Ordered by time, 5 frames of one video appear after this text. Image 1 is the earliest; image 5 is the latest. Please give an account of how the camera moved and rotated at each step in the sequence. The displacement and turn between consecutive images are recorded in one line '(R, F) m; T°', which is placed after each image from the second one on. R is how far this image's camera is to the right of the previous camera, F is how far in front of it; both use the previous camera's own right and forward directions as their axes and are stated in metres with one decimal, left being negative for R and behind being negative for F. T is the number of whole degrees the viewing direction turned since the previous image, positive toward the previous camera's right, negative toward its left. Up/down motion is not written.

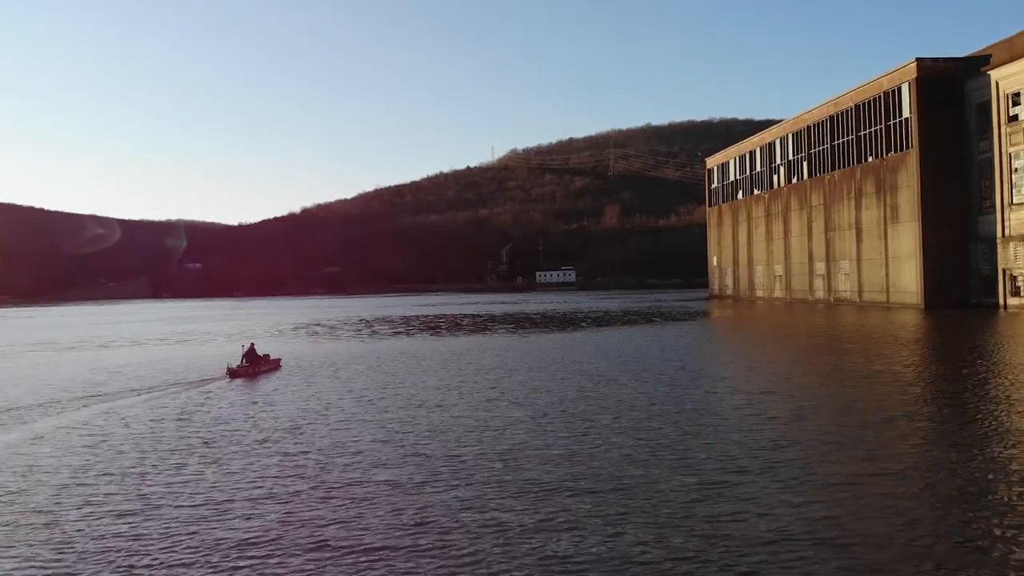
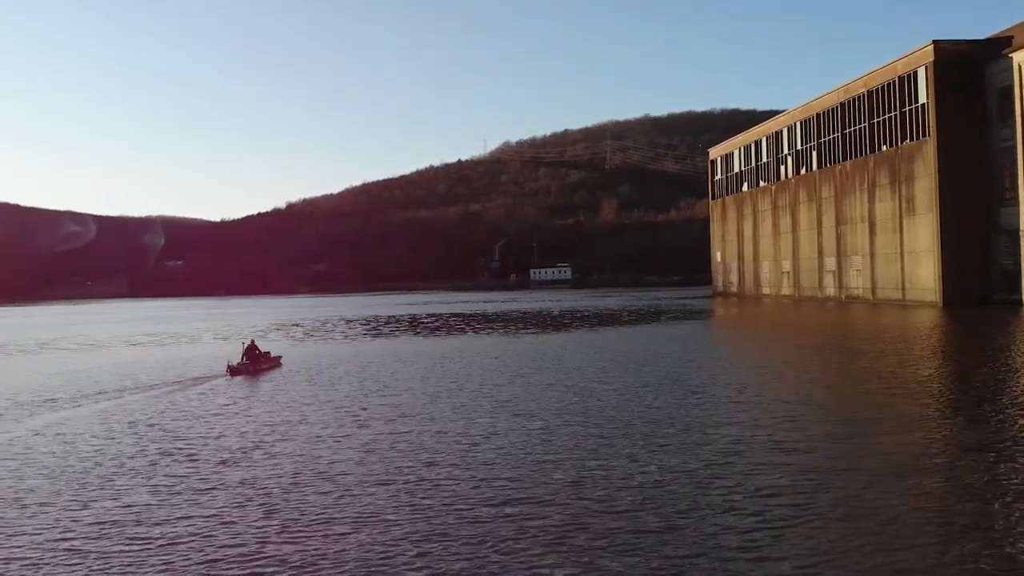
(0.0, +2.3) m; 0°
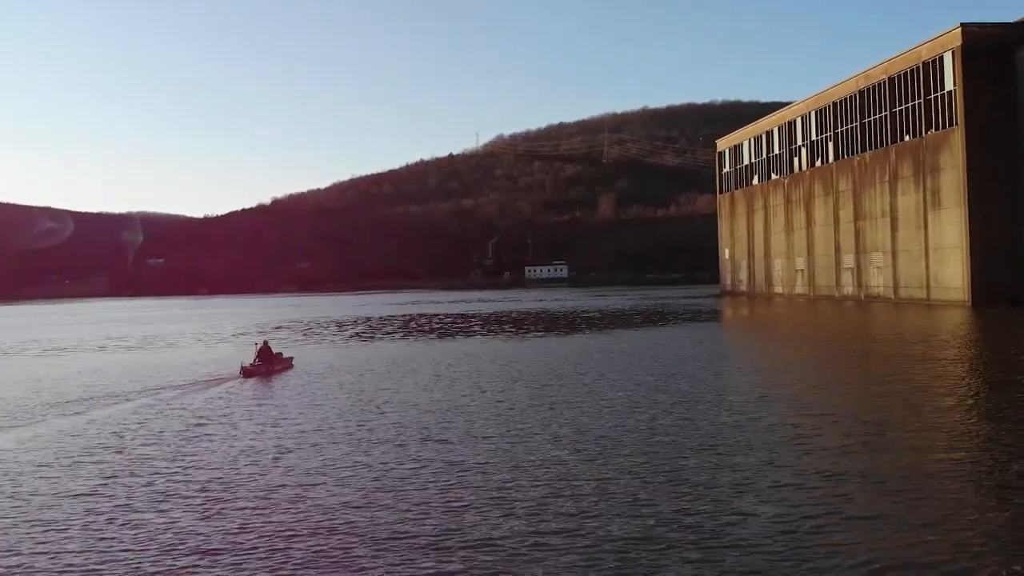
(-0.6, +2.3) m; +1°
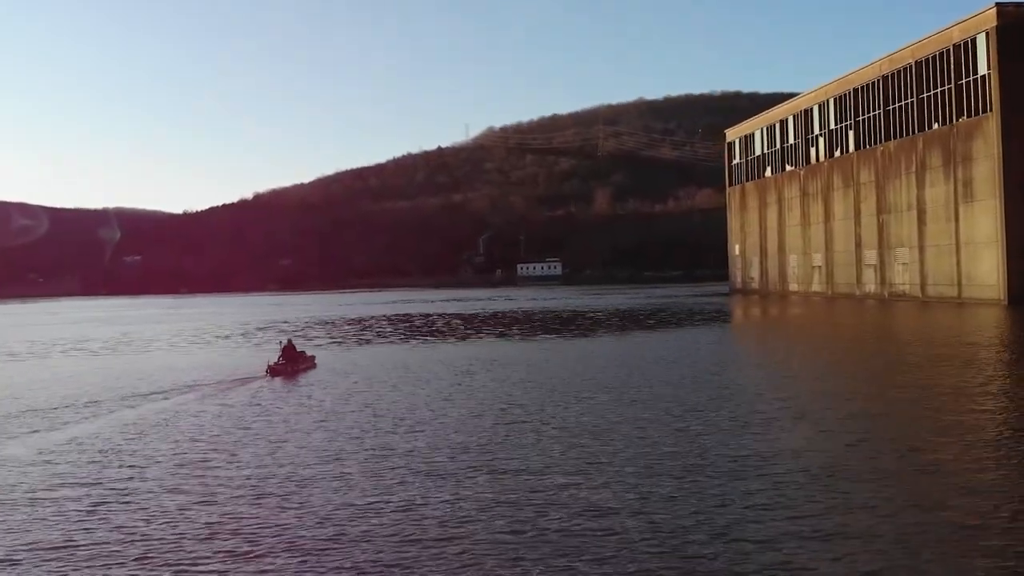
(-0.9, +2.4) m; +1°
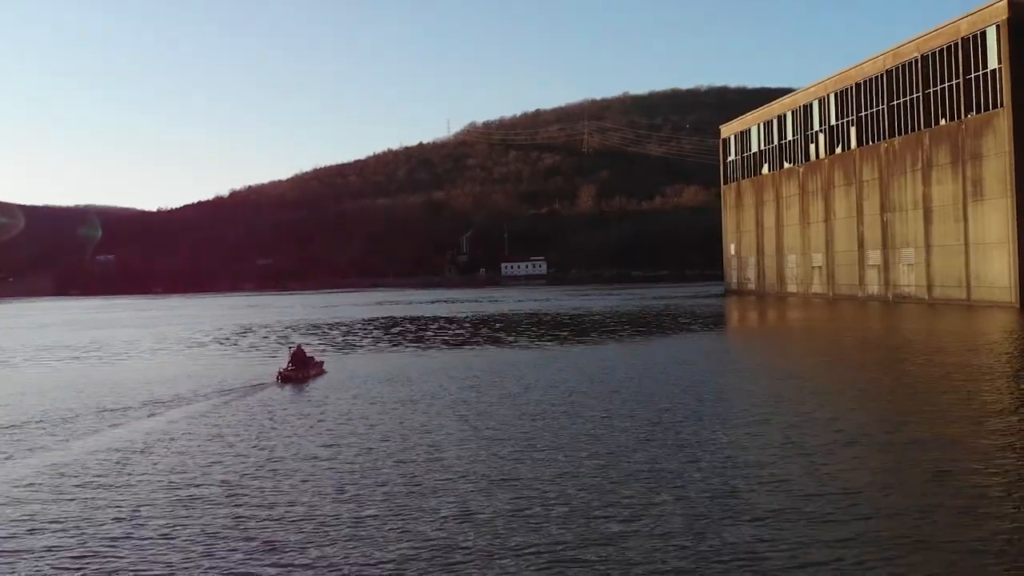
(-0.8, +1.4) m; +2°
